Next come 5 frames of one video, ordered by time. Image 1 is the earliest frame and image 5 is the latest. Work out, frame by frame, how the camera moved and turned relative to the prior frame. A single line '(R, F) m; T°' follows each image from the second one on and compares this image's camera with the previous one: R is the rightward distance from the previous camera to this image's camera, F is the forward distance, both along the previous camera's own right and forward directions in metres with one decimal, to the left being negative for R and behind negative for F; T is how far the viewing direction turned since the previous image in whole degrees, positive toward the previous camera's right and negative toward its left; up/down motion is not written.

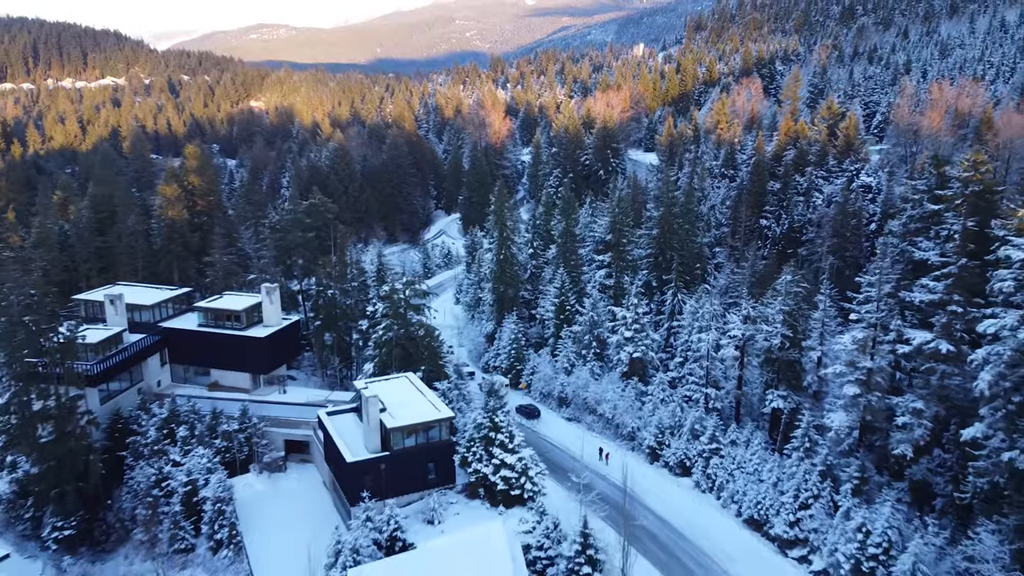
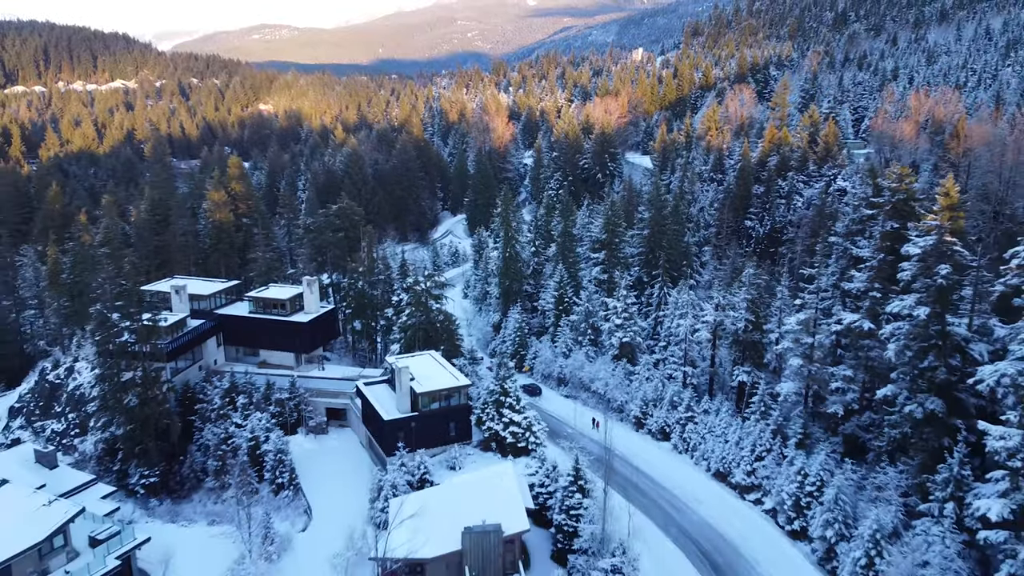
(-0.2, -4.4) m; 0°
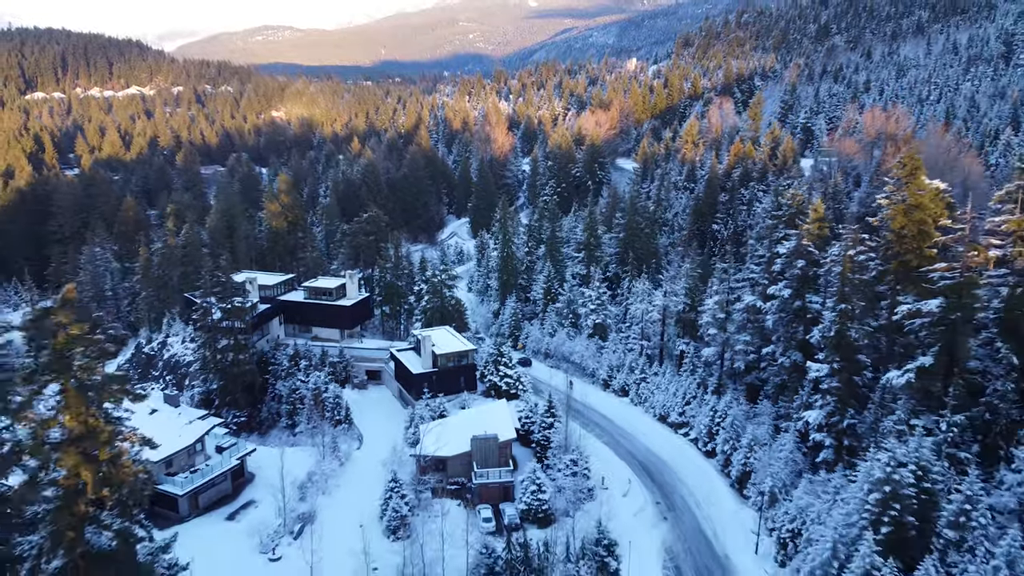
(+0.3, -9.0) m; 0°
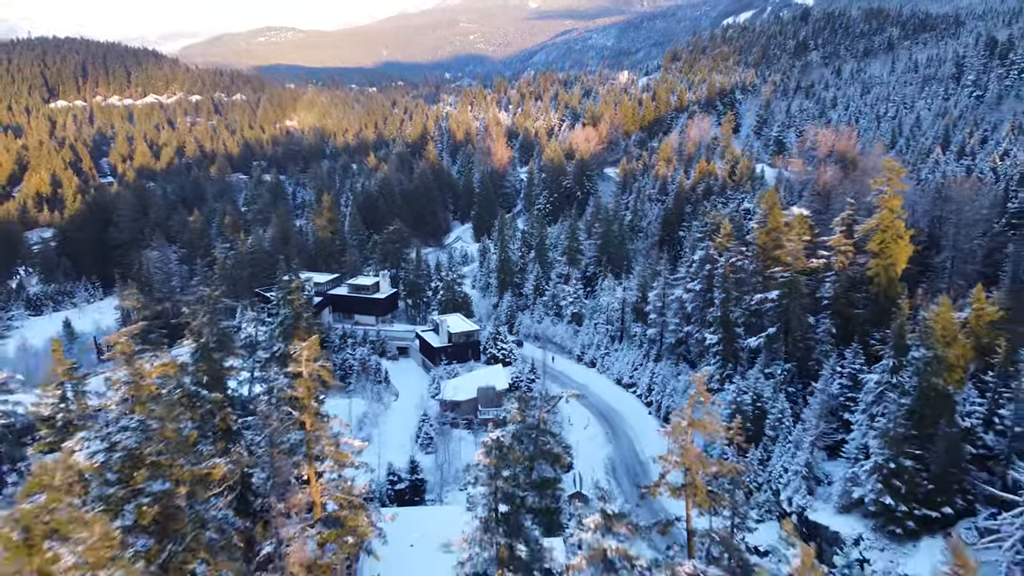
(+0.4, -12.0) m; 0°
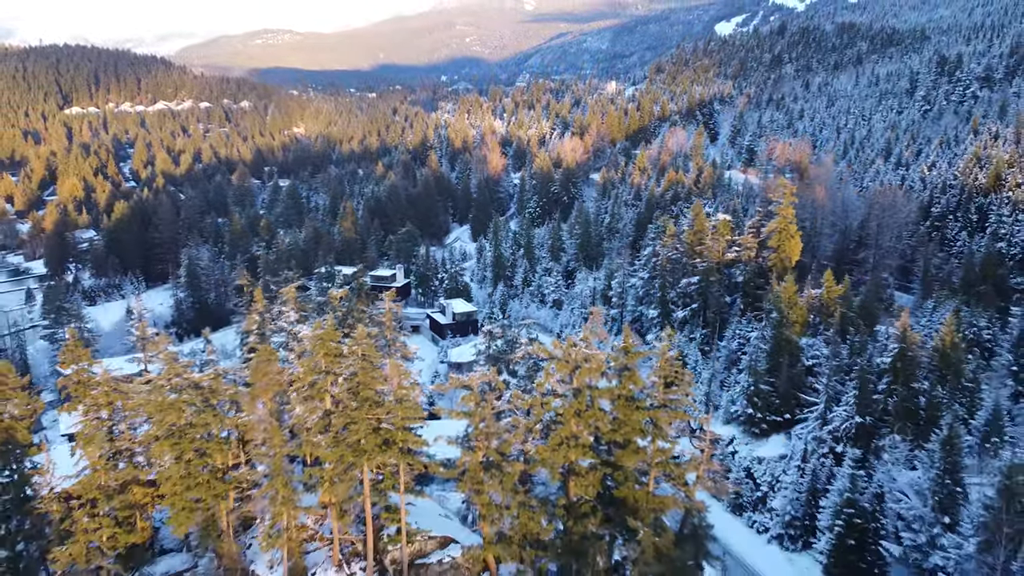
(+0.3, -11.8) m; 0°
